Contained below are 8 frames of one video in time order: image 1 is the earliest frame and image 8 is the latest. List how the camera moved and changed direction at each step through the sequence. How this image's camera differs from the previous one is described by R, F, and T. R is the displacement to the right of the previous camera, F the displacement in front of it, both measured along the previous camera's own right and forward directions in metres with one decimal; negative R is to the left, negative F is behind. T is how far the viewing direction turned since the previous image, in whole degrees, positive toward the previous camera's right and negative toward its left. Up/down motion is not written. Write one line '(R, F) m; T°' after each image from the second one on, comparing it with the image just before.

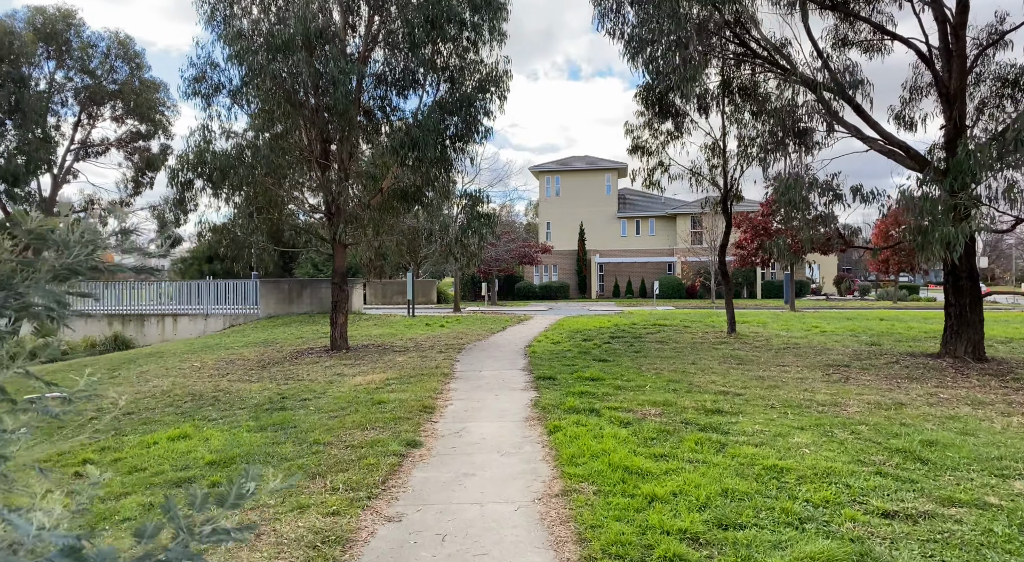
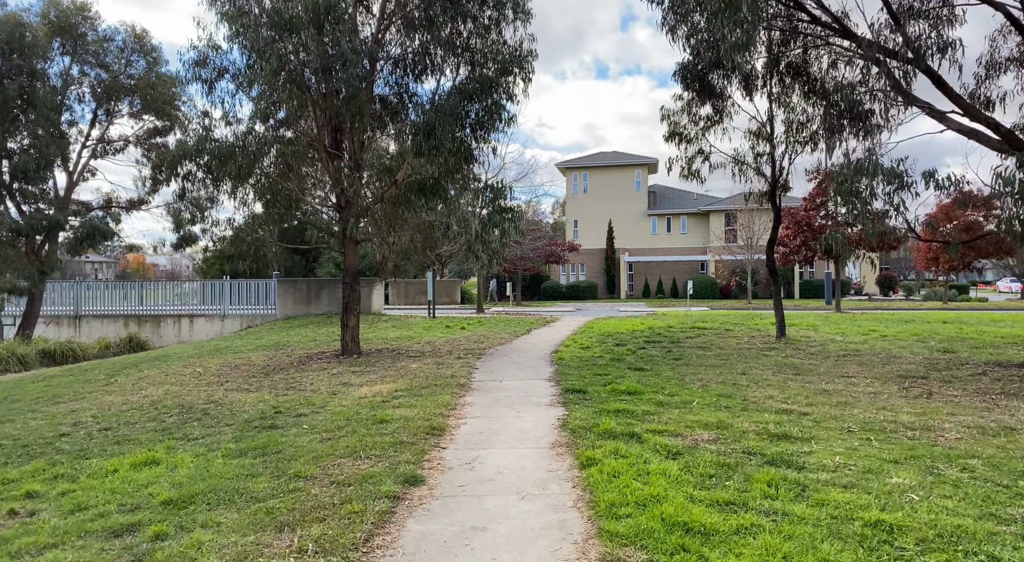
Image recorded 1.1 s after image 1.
(0.0, +1.2) m; -2°
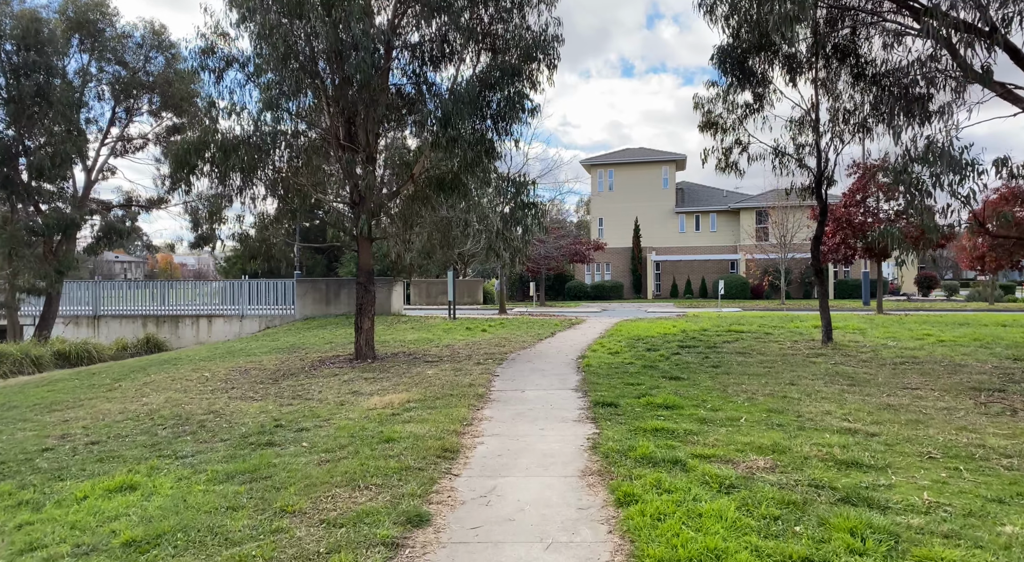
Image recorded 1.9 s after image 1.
(0.0, +0.8) m; -2°
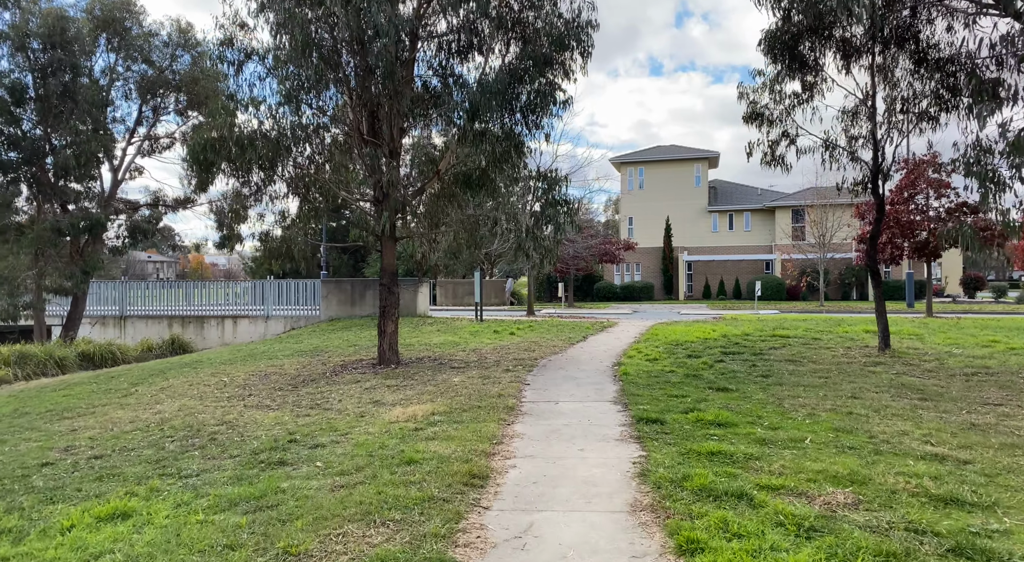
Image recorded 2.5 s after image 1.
(-0.1, +0.7) m; -2°
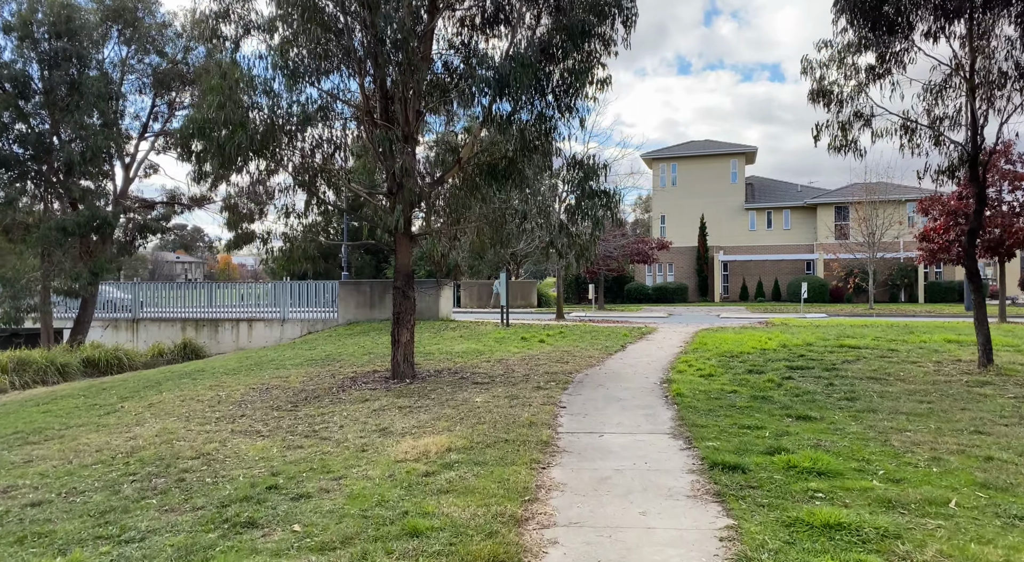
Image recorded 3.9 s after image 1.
(-0.1, +1.5) m; -2°
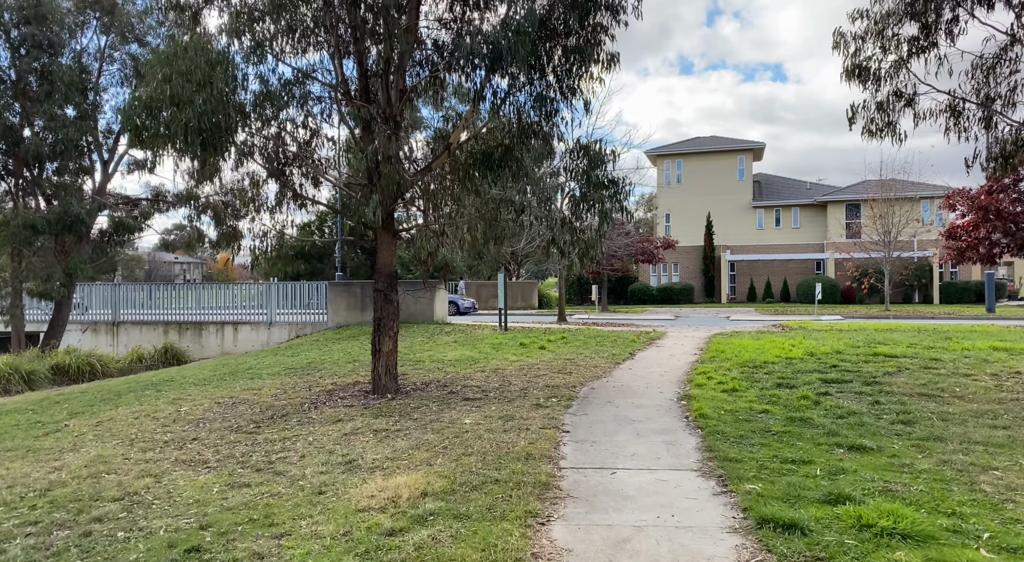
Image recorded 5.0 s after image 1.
(+0.1, +1.2) m; 0°
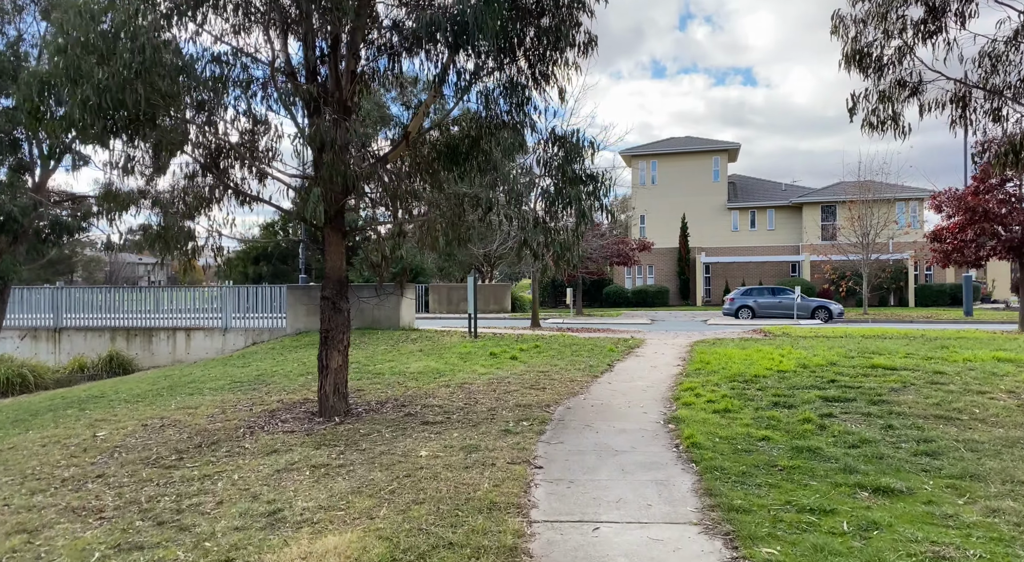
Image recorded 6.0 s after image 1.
(+0.1, +1.0) m; +2°
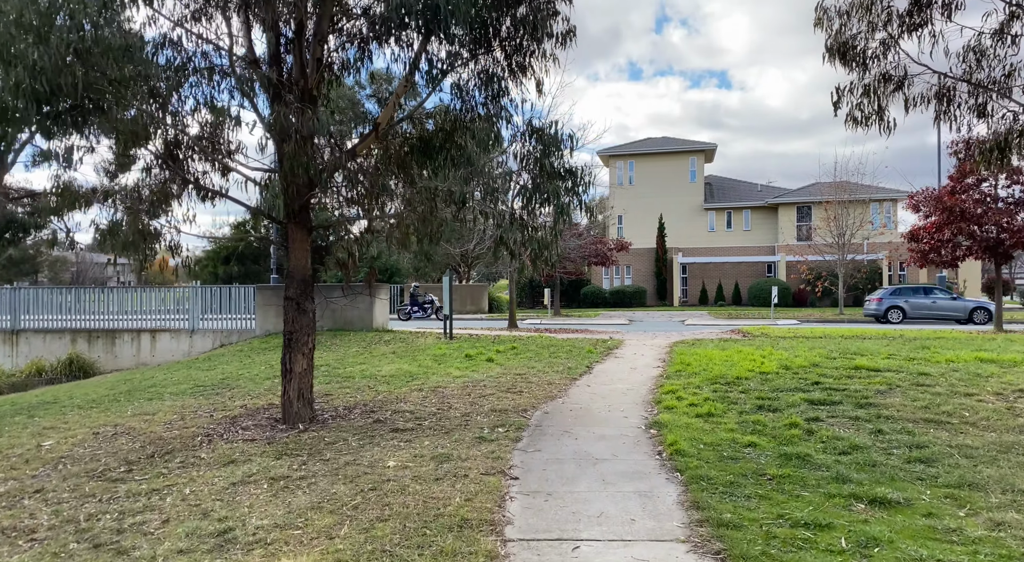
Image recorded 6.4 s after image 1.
(0.0, +0.4) m; +2°
